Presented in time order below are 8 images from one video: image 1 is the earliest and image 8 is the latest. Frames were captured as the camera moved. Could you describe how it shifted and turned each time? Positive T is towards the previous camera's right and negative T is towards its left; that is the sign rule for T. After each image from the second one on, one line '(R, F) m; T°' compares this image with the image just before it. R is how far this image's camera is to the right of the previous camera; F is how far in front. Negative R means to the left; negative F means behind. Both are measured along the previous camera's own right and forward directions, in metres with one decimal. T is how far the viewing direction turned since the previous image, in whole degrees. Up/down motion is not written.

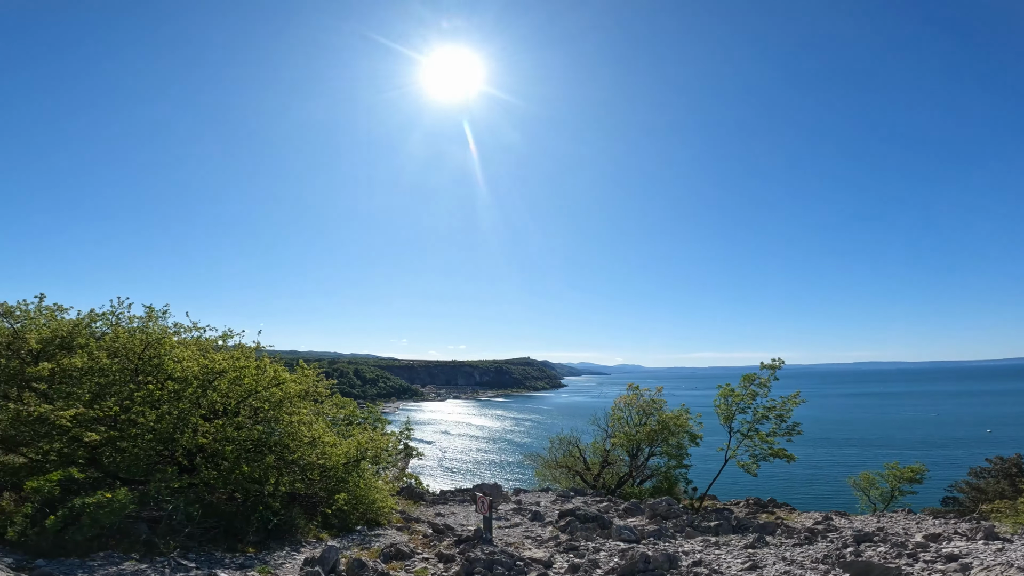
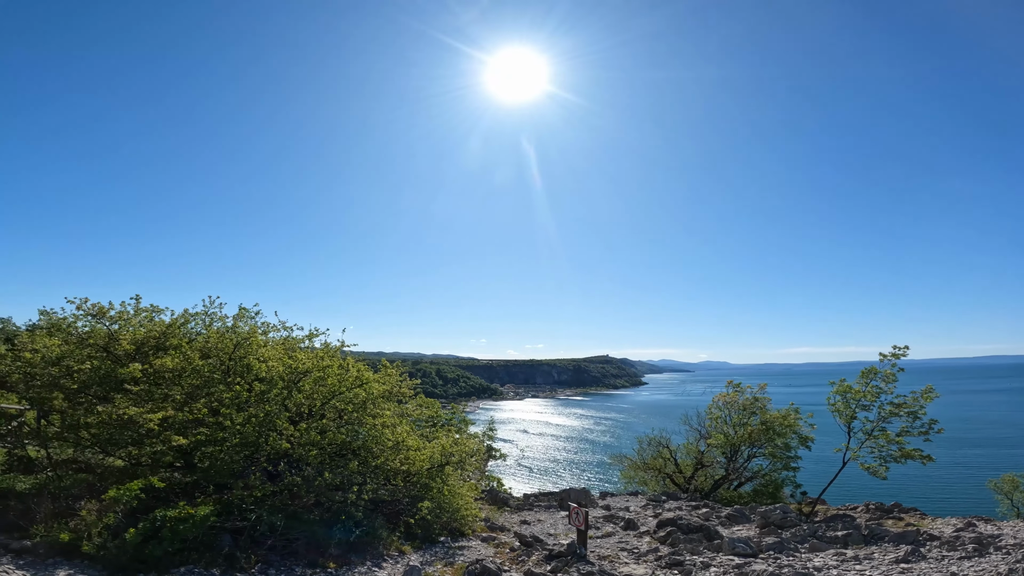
(-0.5, +1.7) m; -8°
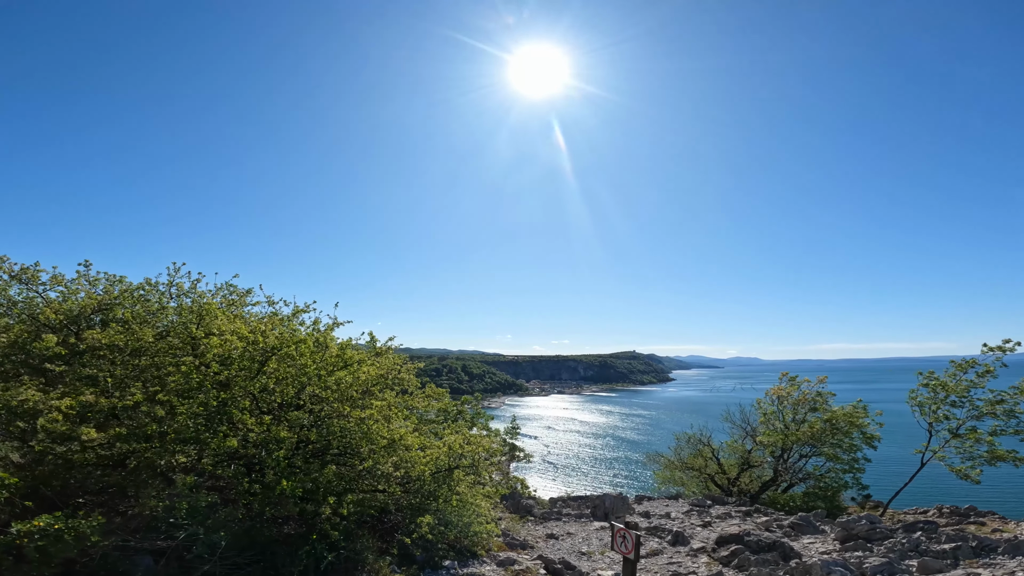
(+0.1, +3.8) m; -3°
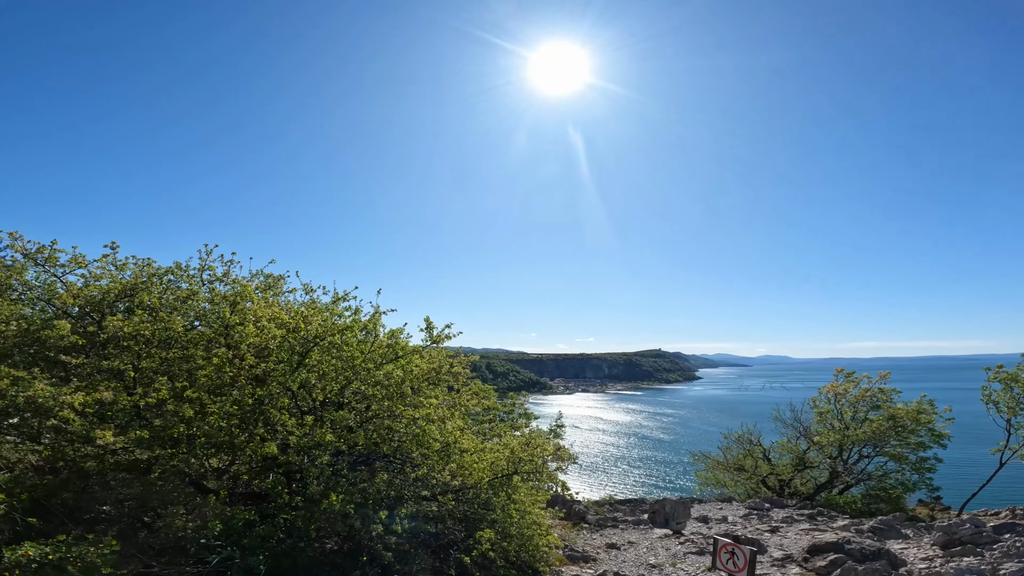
(-1.2, +1.8) m; -3°
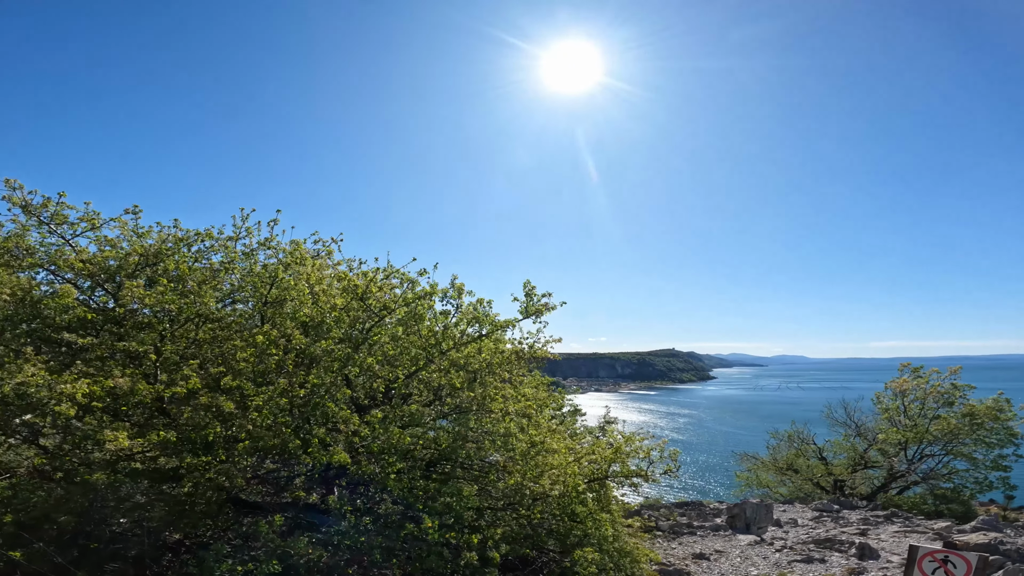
(-1.9, +2.2) m; -1°
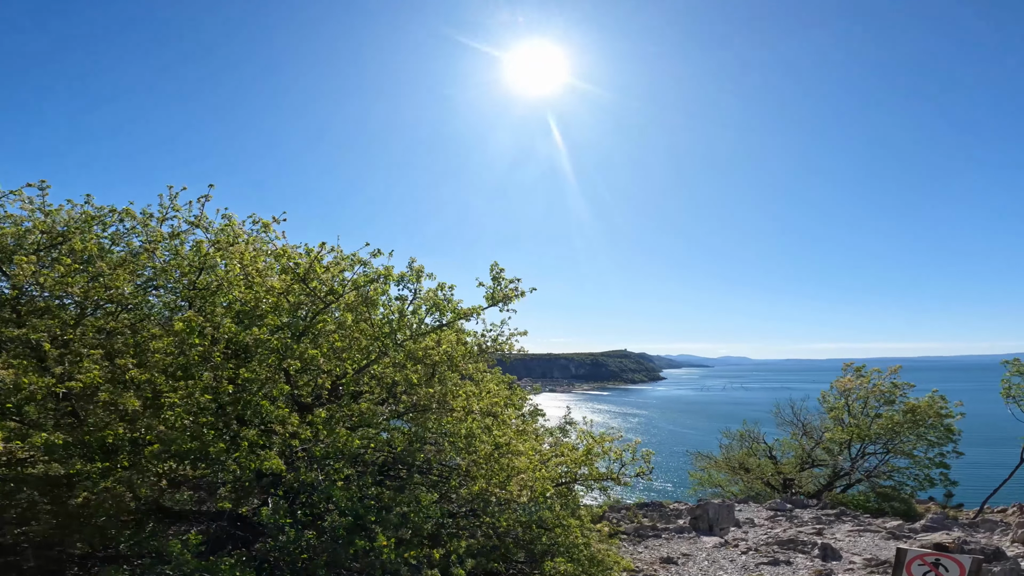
(-0.2, +1.0) m; +5°
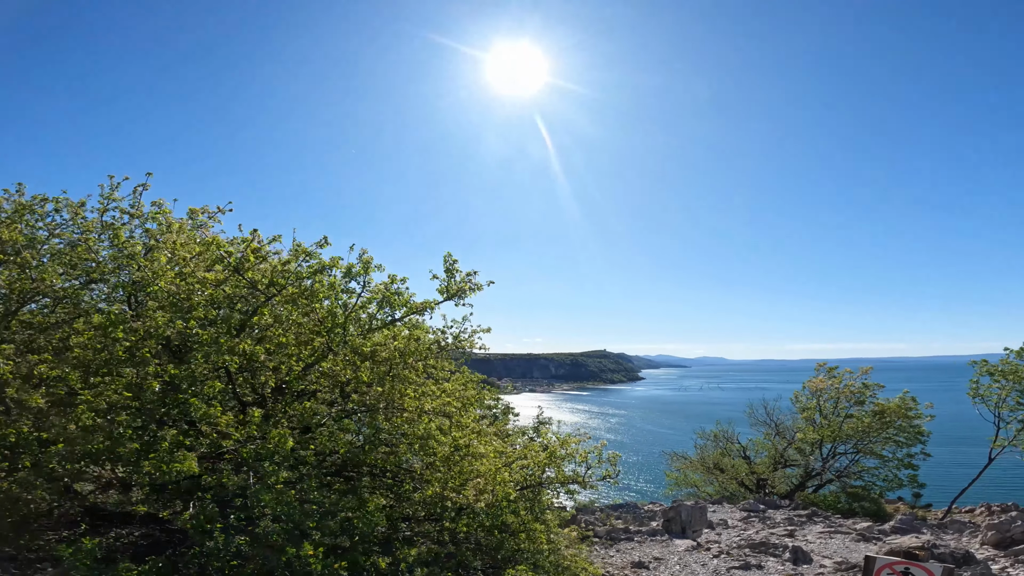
(+0.4, +0.5) m; +2°
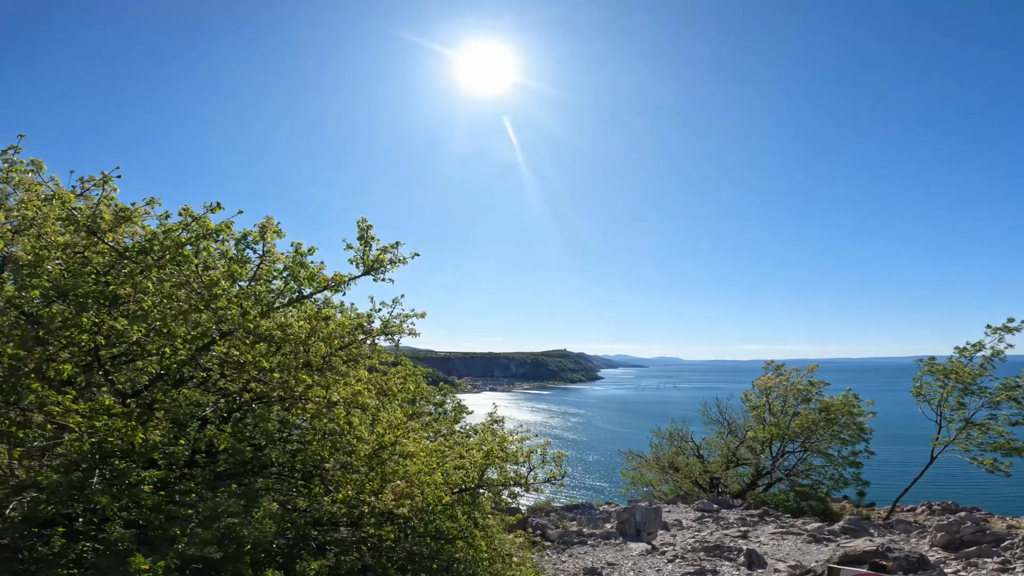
(+0.4, +1.1) m; +4°
